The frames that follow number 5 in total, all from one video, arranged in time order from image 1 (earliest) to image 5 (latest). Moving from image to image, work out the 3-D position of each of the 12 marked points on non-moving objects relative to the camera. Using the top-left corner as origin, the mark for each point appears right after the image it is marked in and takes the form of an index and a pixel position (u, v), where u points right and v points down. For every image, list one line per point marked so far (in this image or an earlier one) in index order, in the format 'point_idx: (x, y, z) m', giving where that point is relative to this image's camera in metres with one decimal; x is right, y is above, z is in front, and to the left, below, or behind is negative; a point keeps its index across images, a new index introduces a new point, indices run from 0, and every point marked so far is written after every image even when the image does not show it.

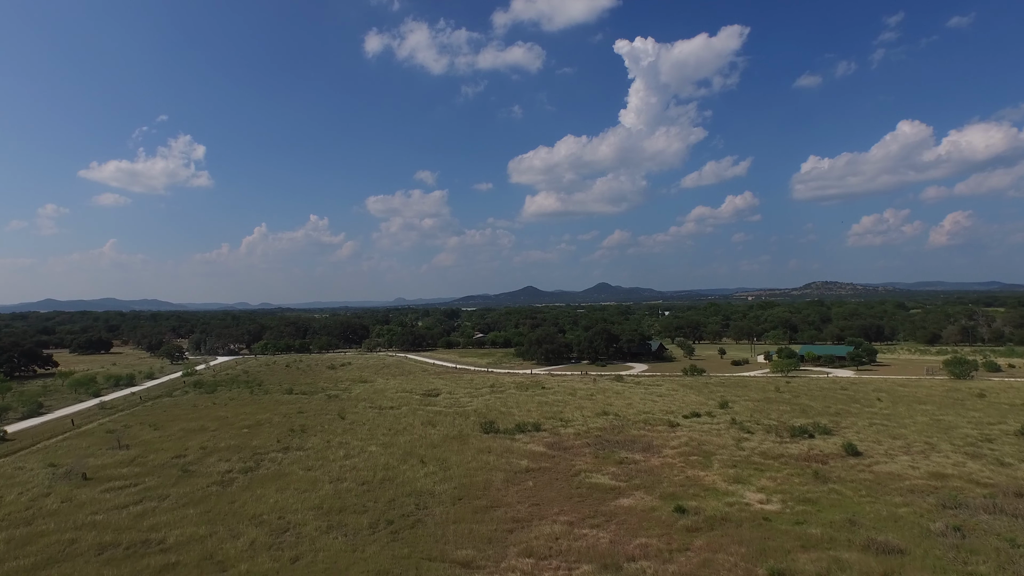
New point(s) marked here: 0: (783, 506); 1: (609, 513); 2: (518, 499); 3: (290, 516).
0: (+7.2, -5.8, +17.0) m
1: (+2.6, -6.0, +17.2) m
2: (+0.2, -6.1, +18.5) m
3: (-5.9, -6.1, +17.2) m
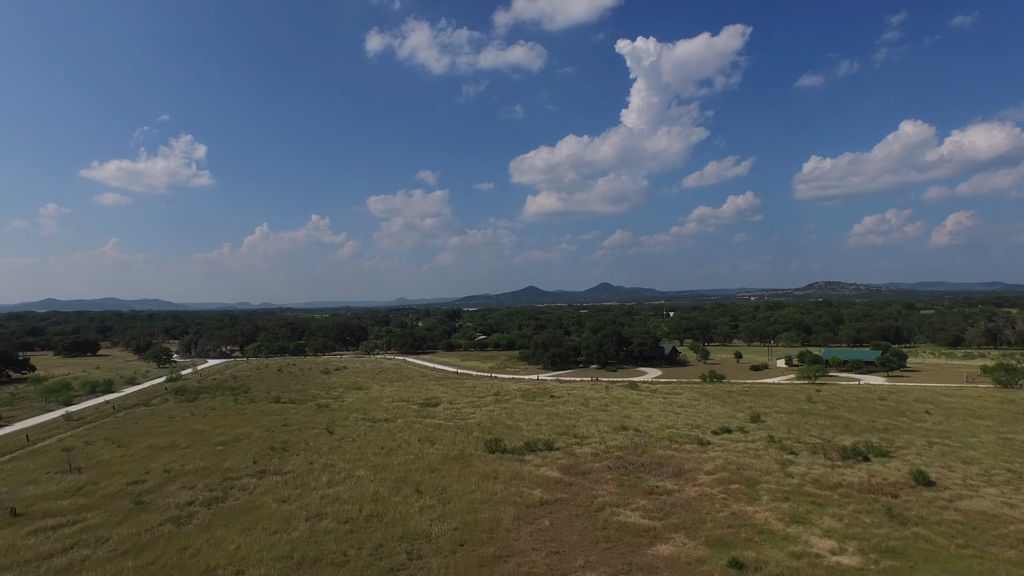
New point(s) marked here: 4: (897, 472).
0: (+7.5, -5.8, +13.7) m
1: (+2.9, -6.0, +13.9) m
2: (+0.5, -6.1, +15.2) m
3: (-5.6, -6.1, +13.9) m
4: (+12.0, -5.8, +19.9) m
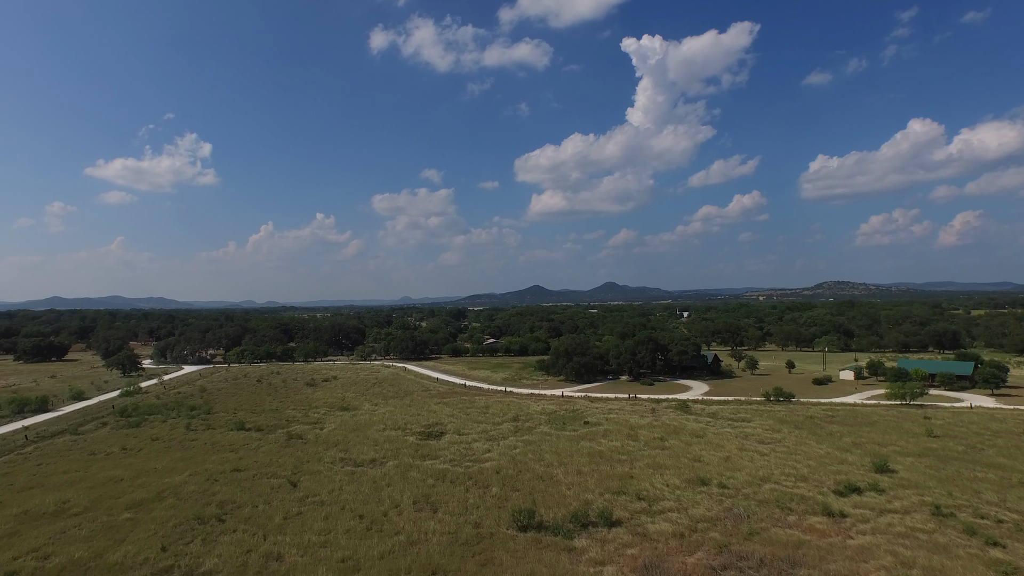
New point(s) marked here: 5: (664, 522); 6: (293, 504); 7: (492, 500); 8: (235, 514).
0: (+8.5, -5.8, +5.4) m
1: (+3.9, -6.0, +5.6) m
2: (+1.5, -6.0, +6.9) m
3: (-4.6, -6.0, +5.6) m
4: (+13.0, -5.7, +11.5) m
5: (+4.0, -6.1, +17.1) m
6: (-6.6, -6.5, +19.4) m
7: (-0.6, -6.3, +19.2) m
8: (-7.9, -6.4, +18.3) m
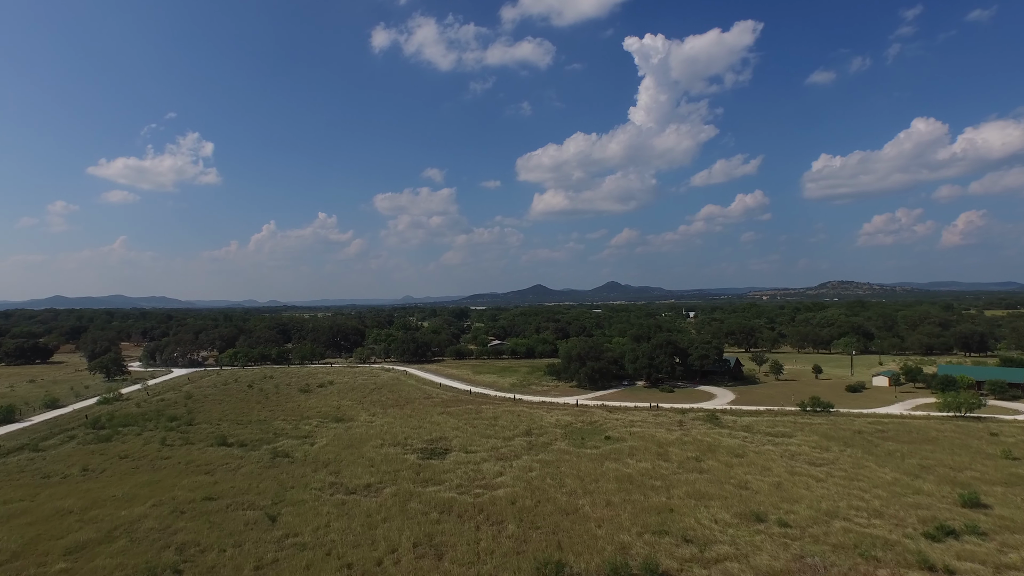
0: (+9.0, -5.7, +2.0) m
1: (+4.4, -5.9, +2.3) m
2: (+2.0, -6.0, +3.6) m
3: (-4.2, -6.0, +2.3) m
4: (+13.5, -5.7, +8.2) m
5: (+4.6, -6.1, +13.8) m
6: (-6.1, -6.5, +16.1) m
7: (-0.1, -6.2, +15.9) m
8: (-7.4, -6.4, +15.0) m
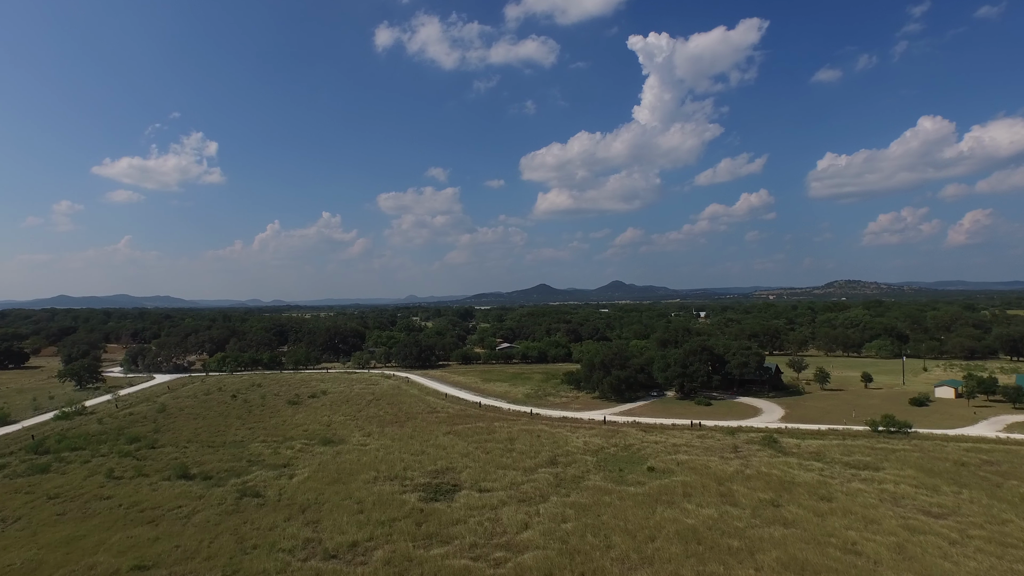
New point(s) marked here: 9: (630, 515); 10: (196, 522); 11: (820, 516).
0: (+9.7, -5.7, -3.1) m
1: (+5.1, -5.9, -2.9) m
2: (+2.6, -6.0, -1.5) m
3: (-3.5, -6.0, -2.8) m
4: (+14.2, -5.7, +3.0) m
5: (+5.3, -6.0, +8.6) m
6: (-5.4, -6.4, +11.1) m
7: (+0.6, -6.2, +10.8) m
8: (-6.7, -6.4, +9.9) m
9: (+3.4, -6.4, +18.4) m
10: (-9.0, -6.6, +18.3) m
11: (+8.5, -6.3, +17.8) m
